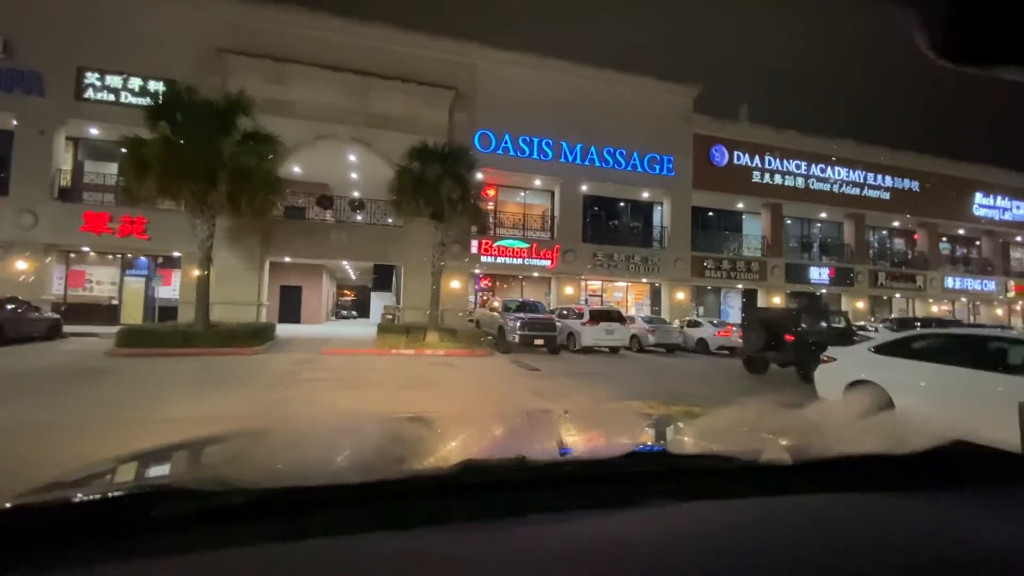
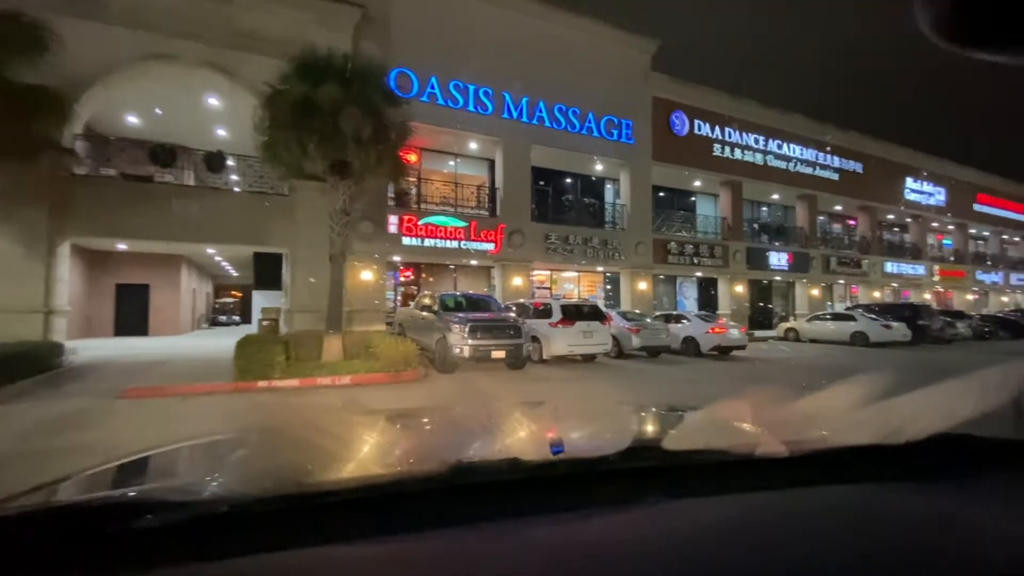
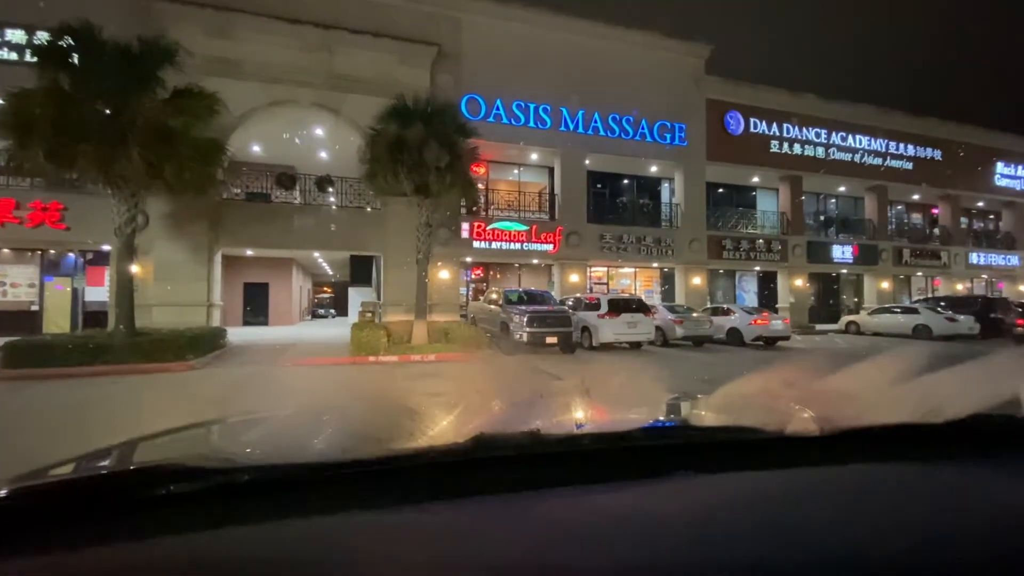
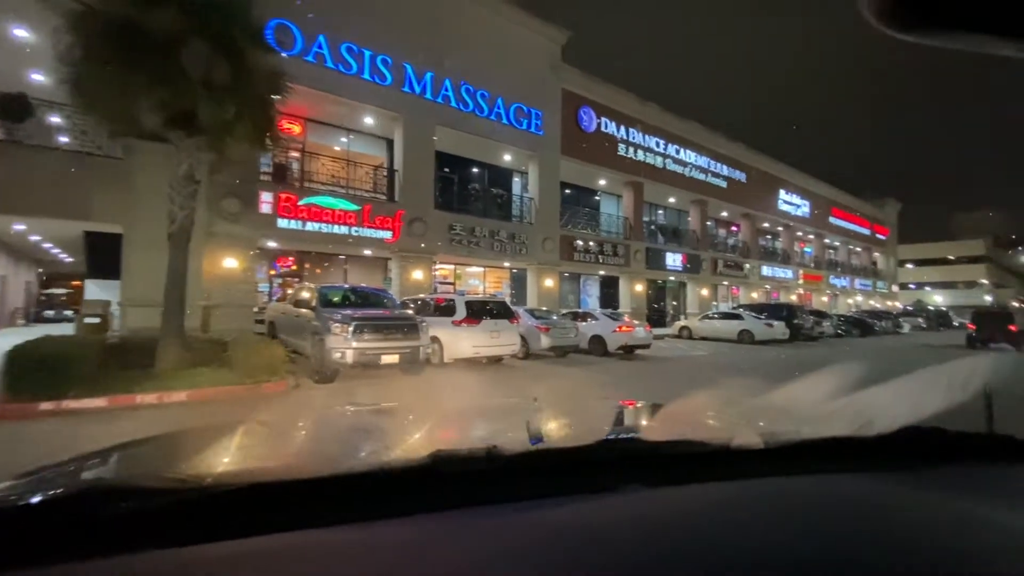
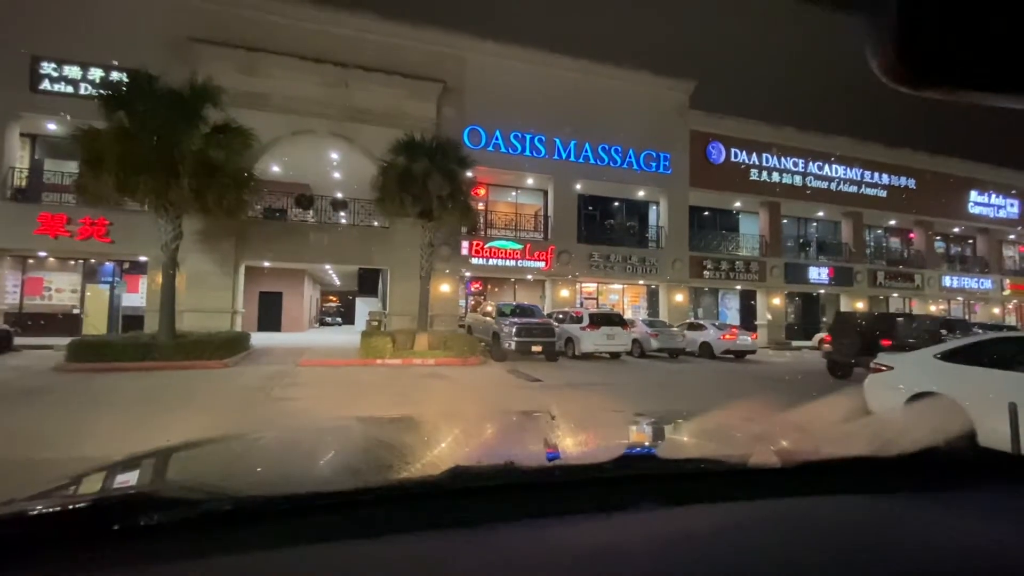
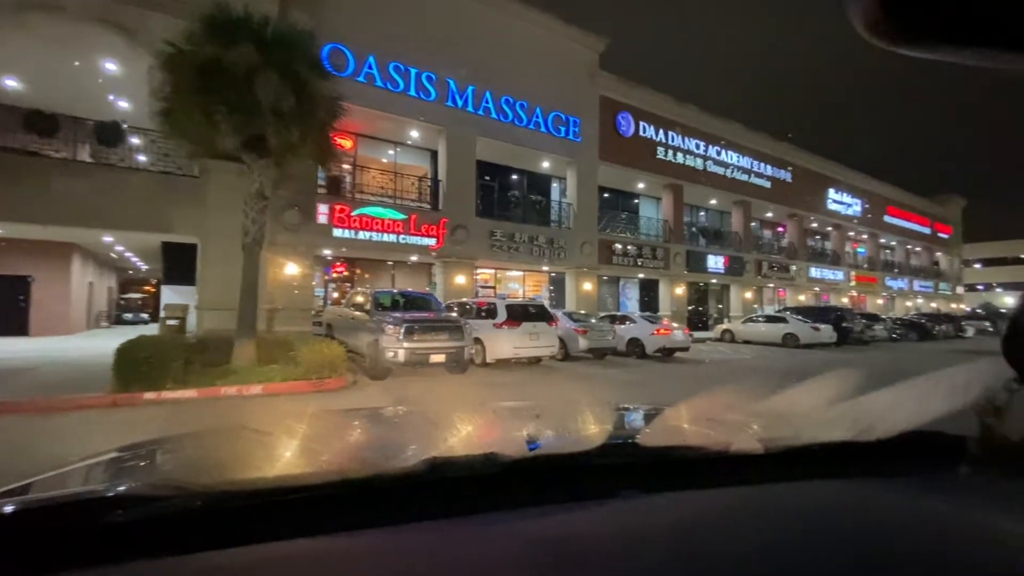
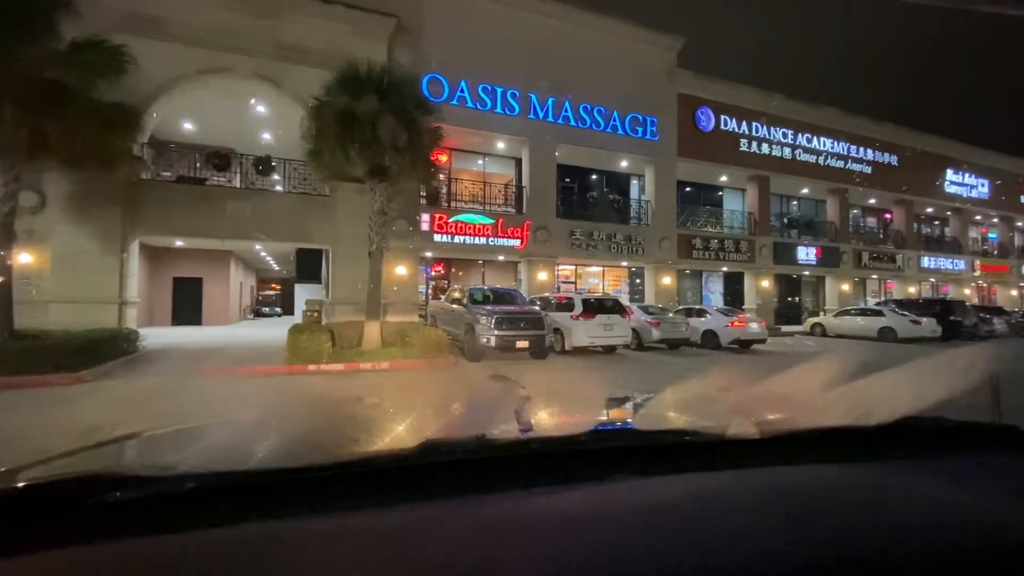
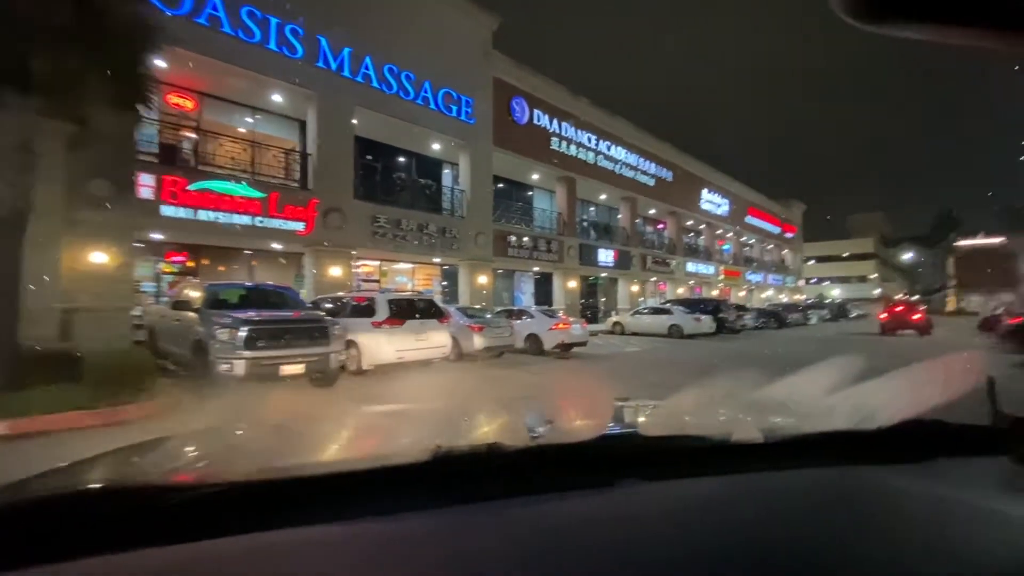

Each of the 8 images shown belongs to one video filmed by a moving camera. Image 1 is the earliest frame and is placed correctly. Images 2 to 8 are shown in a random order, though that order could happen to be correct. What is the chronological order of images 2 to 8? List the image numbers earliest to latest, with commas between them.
5, 3, 7, 2, 6, 4, 8
